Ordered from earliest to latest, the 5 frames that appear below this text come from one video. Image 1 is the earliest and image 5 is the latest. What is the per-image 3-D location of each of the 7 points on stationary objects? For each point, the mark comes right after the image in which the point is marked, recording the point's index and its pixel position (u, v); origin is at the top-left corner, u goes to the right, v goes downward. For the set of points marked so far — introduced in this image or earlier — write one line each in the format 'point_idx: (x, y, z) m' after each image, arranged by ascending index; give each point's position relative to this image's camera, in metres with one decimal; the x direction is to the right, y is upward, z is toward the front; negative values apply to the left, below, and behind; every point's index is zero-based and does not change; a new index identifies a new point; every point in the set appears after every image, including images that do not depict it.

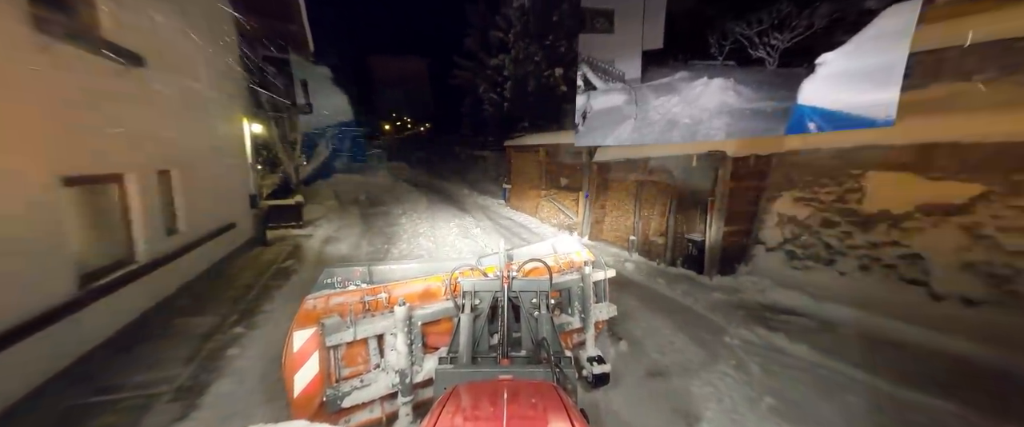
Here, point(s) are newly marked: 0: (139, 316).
0: (-4.9, -1.3, +4.3) m
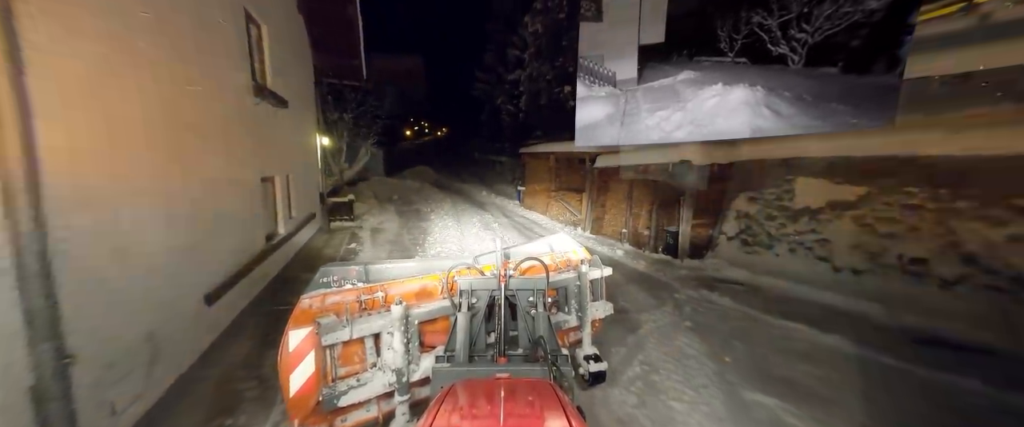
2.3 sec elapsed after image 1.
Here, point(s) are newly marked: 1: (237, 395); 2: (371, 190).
0: (-4.7, -1.2, +6.6) m
1: (-2.7, -1.8, +3.2) m
2: (-7.4, +1.3, +16.9) m
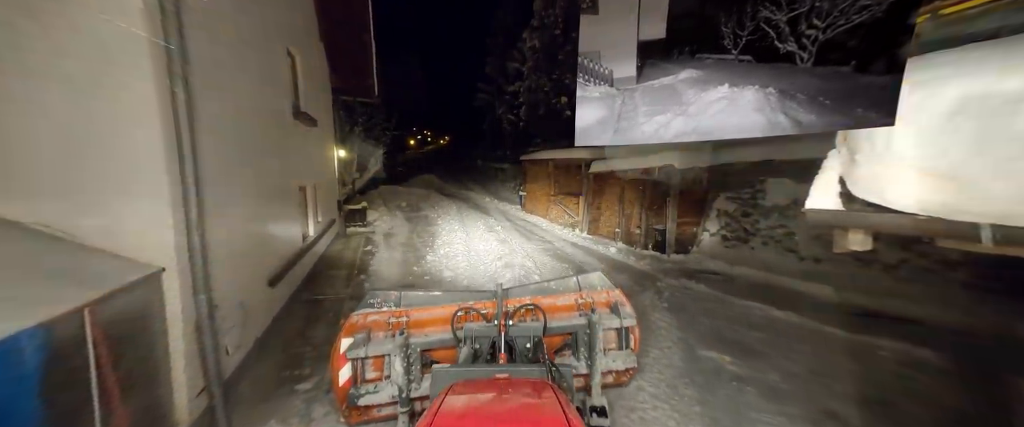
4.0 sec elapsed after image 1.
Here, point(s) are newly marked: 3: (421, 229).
0: (-4.7, -1.3, +7.5) m
1: (-2.7, -1.8, +4.0) m
2: (-7.3, +0.9, +17.9) m
3: (-3.6, -0.6, +13.0) m
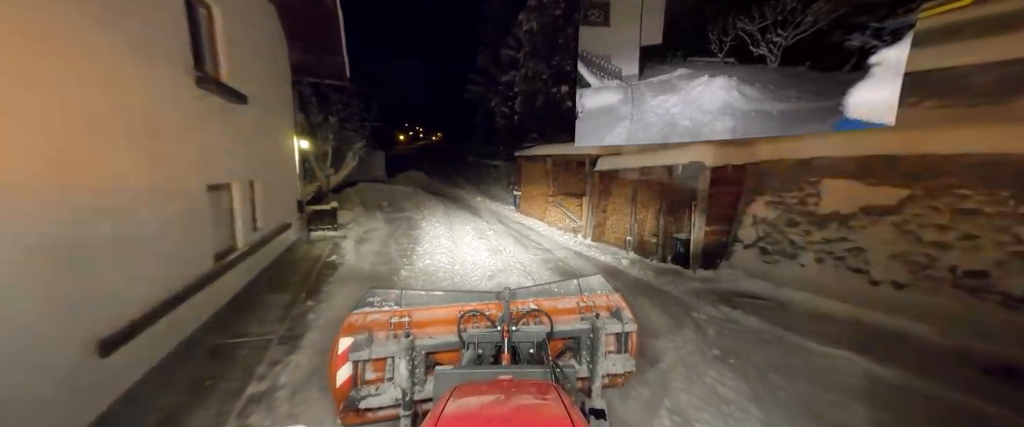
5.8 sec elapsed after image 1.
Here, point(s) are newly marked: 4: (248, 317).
0: (-4.8, -1.4, +5.7) m
1: (-2.7, -1.9, +2.3) m
2: (-7.6, +0.9, +16.1) m
3: (-3.9, -0.7, +11.2) m
4: (-4.0, -1.6, +5.0) m
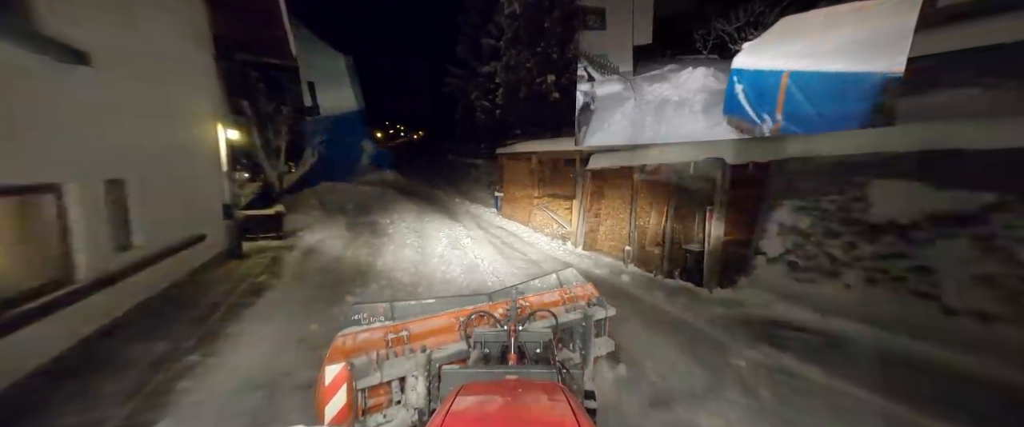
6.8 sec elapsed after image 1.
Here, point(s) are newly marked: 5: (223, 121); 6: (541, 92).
0: (-5.1, -1.5, +4.0) m
1: (-2.8, -2.1, +0.7) m
2: (-8.5, +0.7, +14.1) m
3: (-4.5, -0.9, +9.5) m
4: (-4.3, -1.7, +3.3) m
5: (-7.3, +2.4, +8.4) m
6: (+1.3, +5.4, +14.4) m
